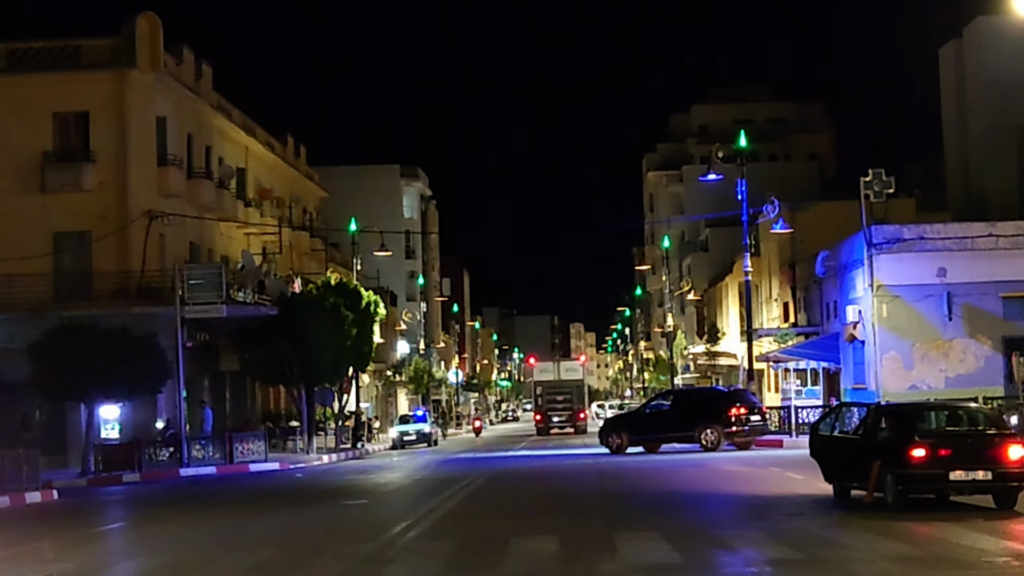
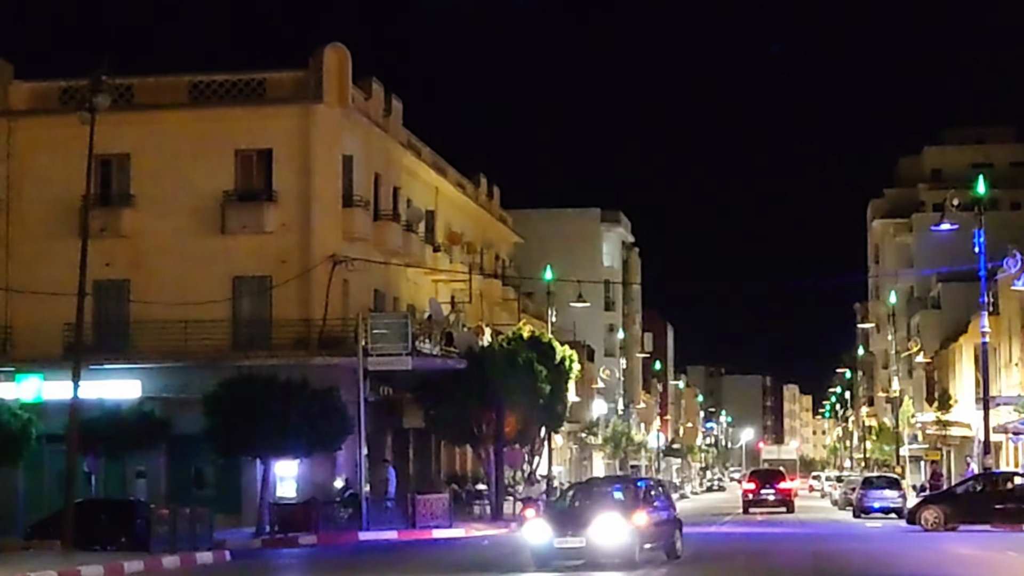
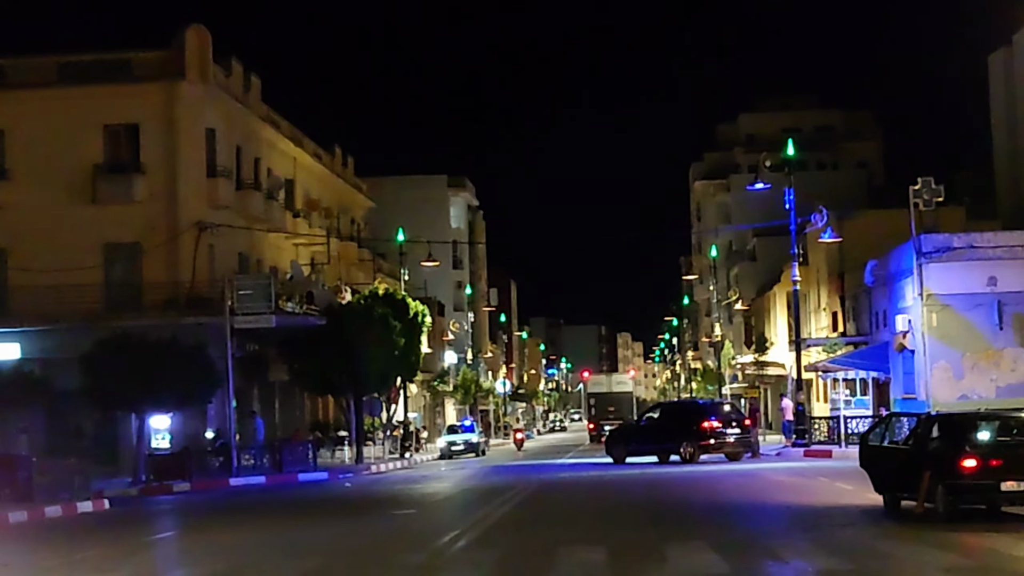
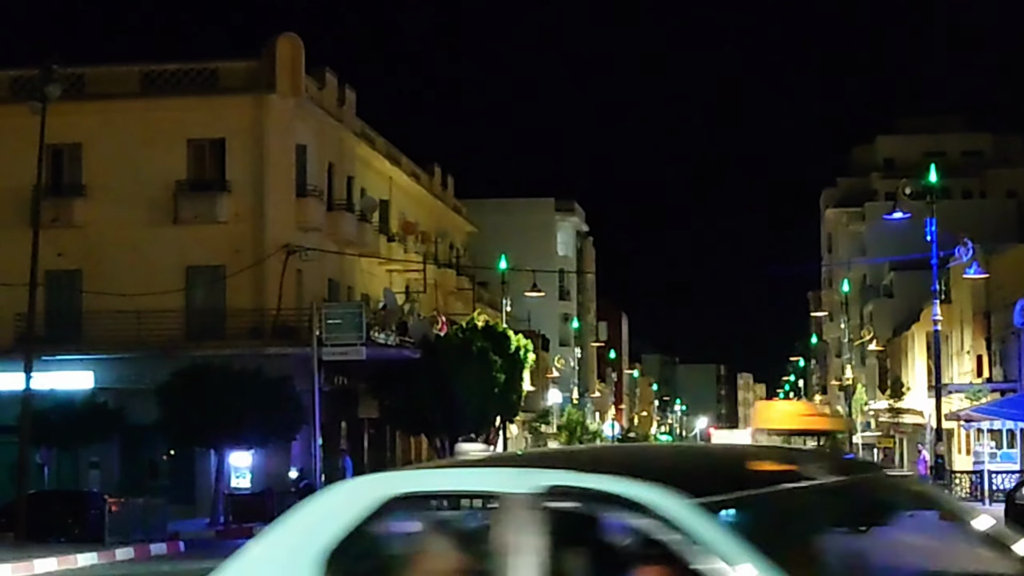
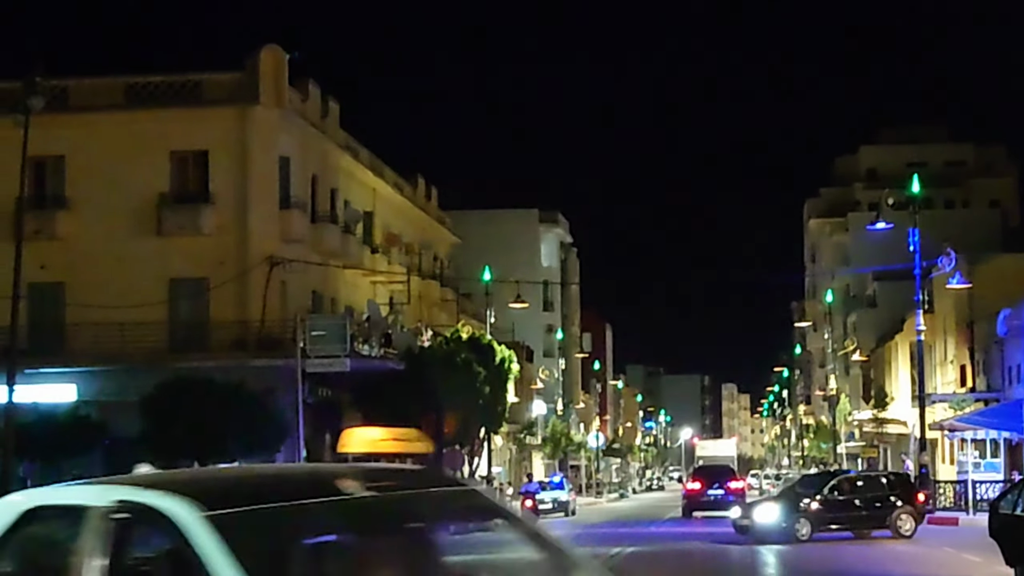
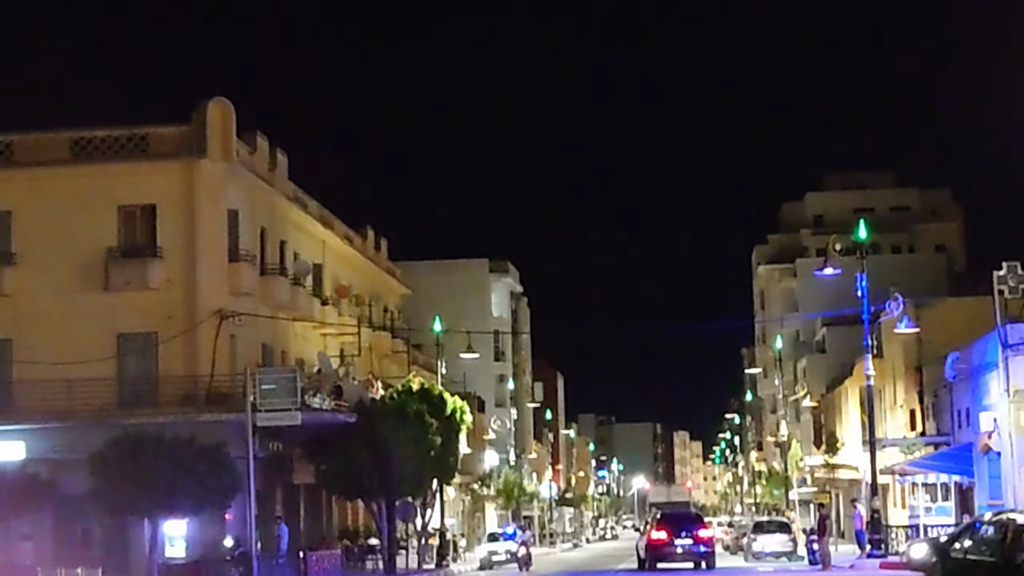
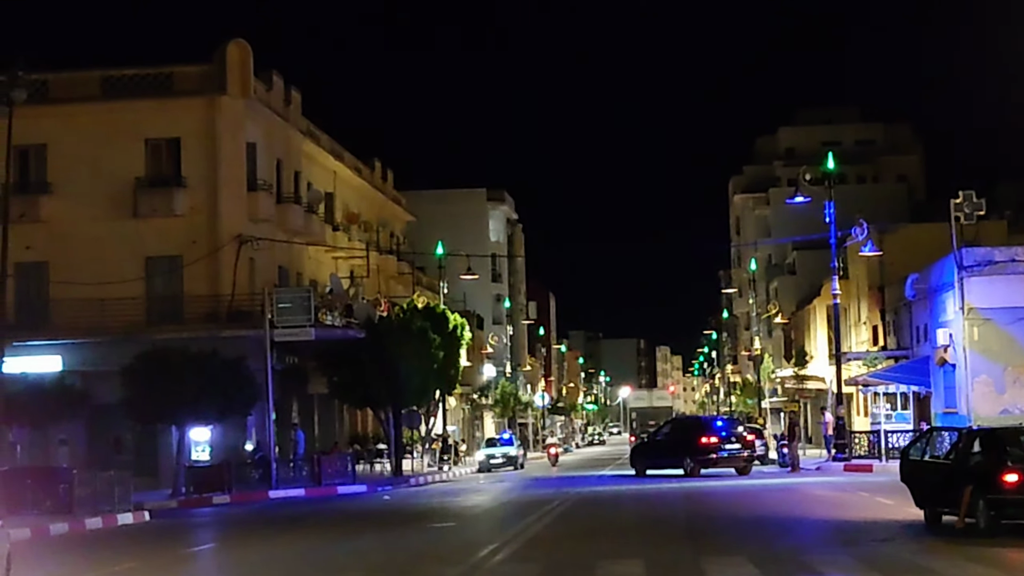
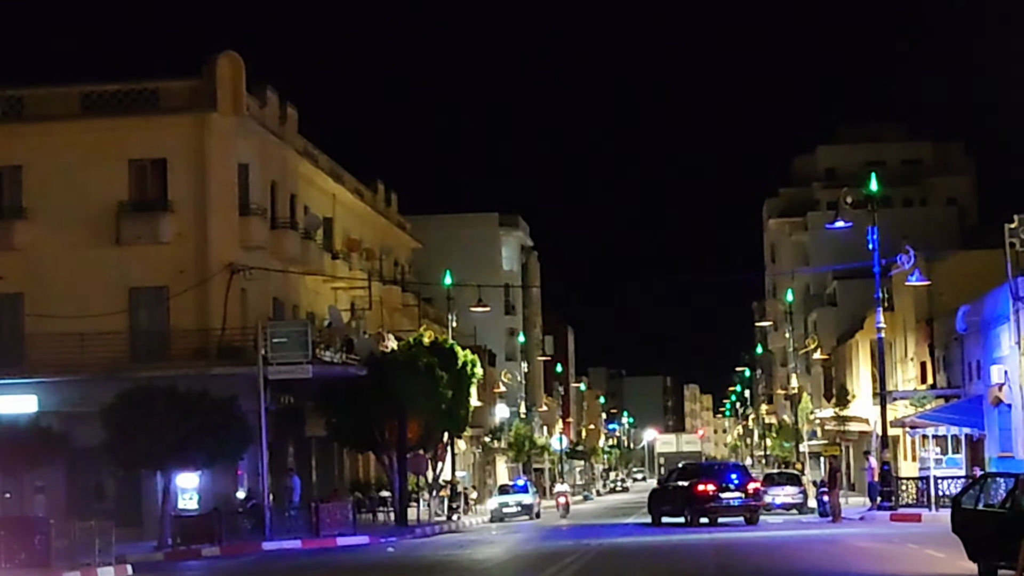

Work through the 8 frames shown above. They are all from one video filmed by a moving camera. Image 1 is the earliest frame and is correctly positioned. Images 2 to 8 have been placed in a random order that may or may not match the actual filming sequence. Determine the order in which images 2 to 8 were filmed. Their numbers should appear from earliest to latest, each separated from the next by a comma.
3, 7, 8, 6, 5, 4, 2
